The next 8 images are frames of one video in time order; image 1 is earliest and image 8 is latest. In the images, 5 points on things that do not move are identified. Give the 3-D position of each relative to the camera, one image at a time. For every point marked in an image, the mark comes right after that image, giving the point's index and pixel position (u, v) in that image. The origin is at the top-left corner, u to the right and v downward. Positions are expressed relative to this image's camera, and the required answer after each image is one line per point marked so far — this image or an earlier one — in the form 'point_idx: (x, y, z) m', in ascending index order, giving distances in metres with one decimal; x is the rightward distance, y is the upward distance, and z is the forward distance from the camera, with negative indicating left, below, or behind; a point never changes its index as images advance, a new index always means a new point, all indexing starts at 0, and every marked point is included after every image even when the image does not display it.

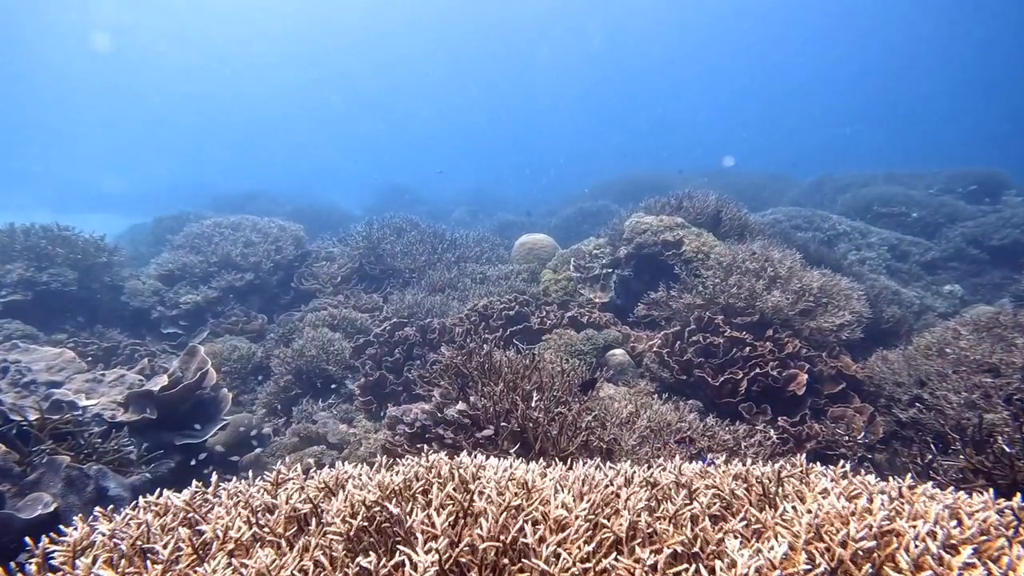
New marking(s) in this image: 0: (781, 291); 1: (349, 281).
0: (+2.7, -0.1, +6.7) m
1: (-2.2, +0.1, +9.2) m
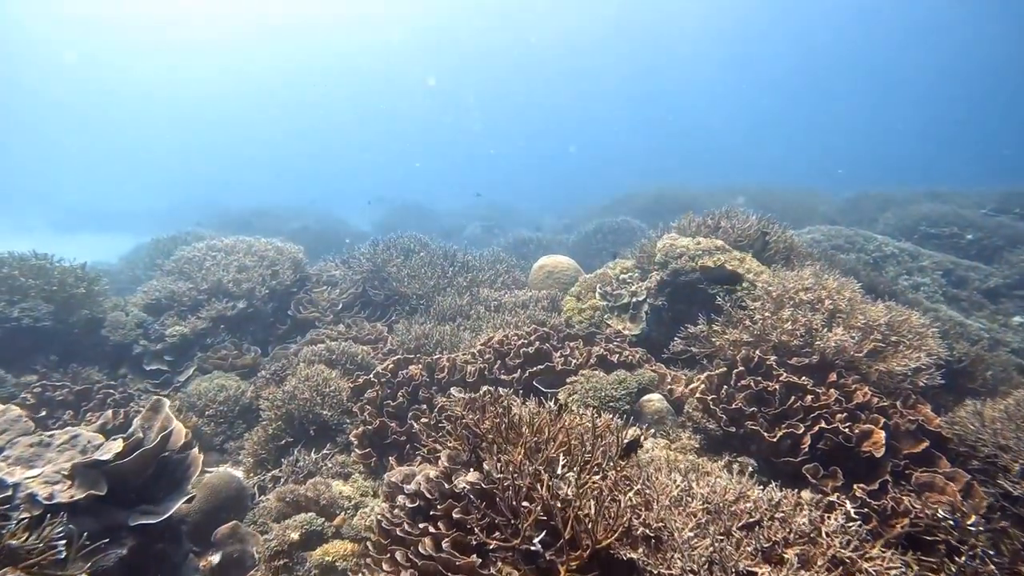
0: (+2.9, -0.4, +5.8) m
1: (-2.0, -0.3, +8.4) m
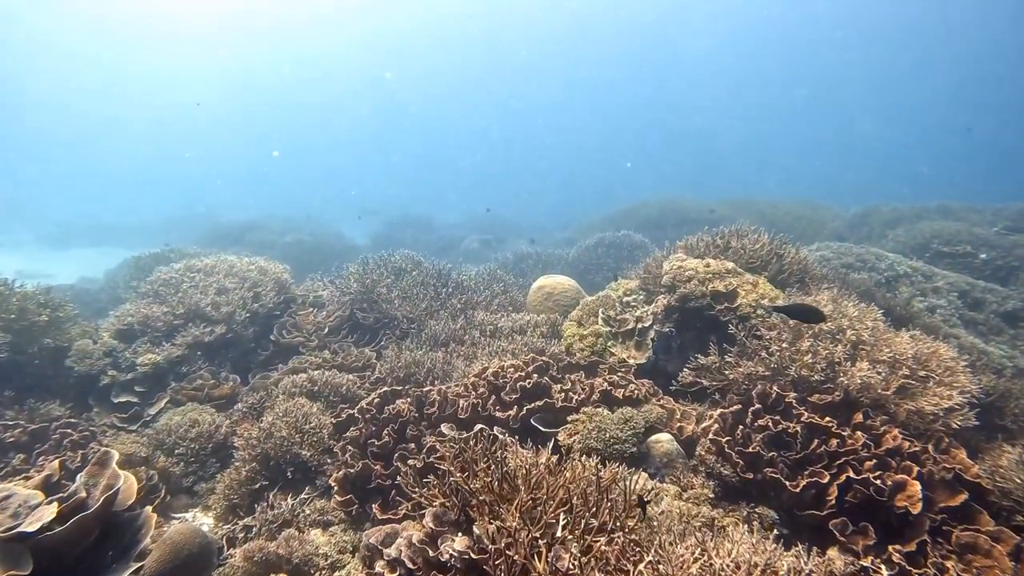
0: (+2.8, -0.6, +5.3) m
1: (-2.0, -0.5, +7.9) m
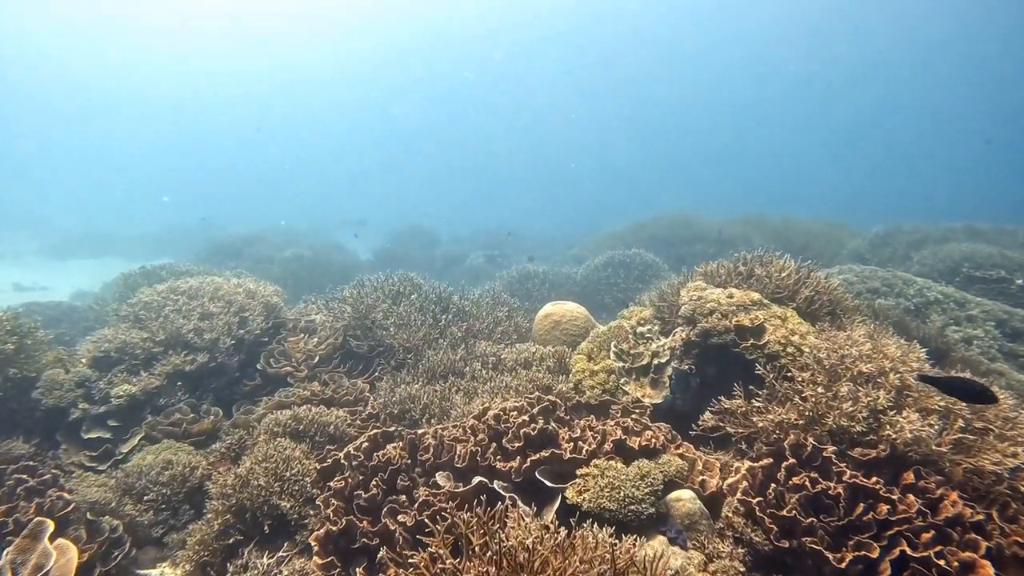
0: (+2.8, -0.9, +4.7) m
1: (-2.0, -0.8, +7.4) m
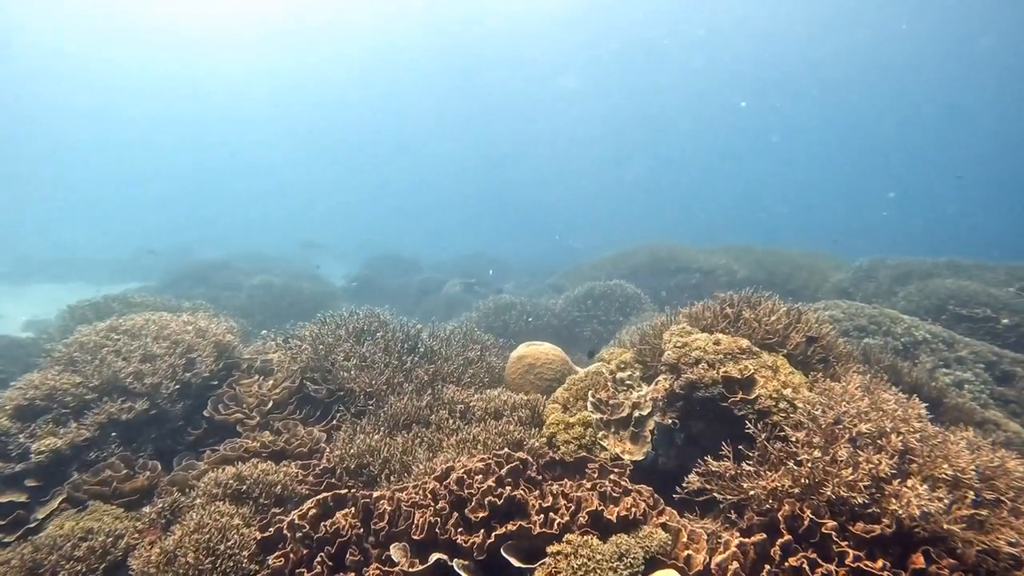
0: (+2.6, -1.2, +4.3) m
1: (-2.3, -1.2, +6.8) m
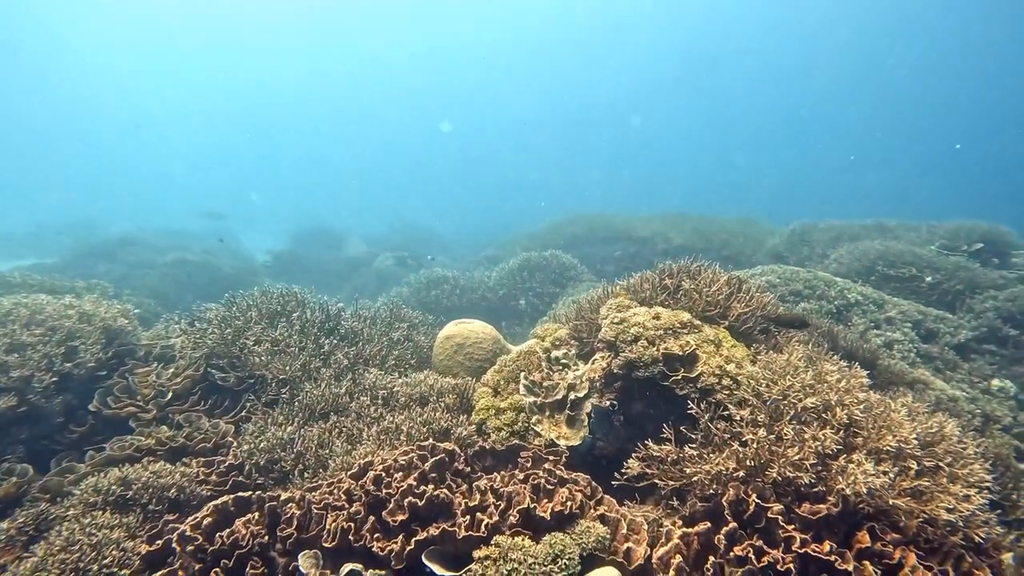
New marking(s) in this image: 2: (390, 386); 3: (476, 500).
0: (+2.2, -1.0, +4.0) m
1: (-2.9, -1.0, +6.1) m
2: (-1.1, -0.9, +6.0) m
3: (-0.2, -1.3, +4.1) m
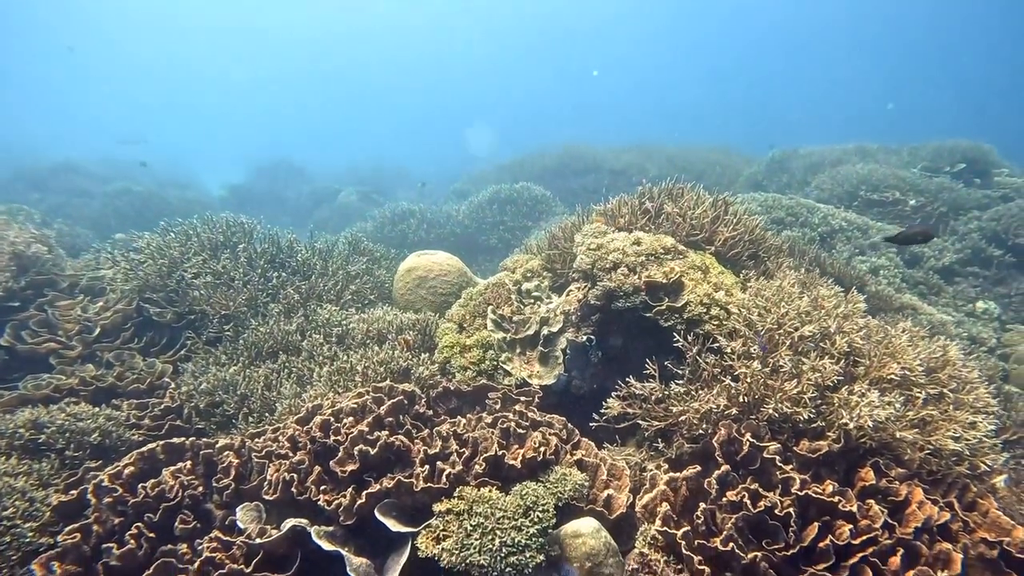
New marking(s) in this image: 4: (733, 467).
0: (+2.0, -0.6, +3.6) m
1: (-3.2, -0.4, +5.5) m
2: (-1.3, -0.3, +5.4) m
3: (-0.4, -0.8, +3.6) m
4: (+1.2, -1.0, +3.6) m
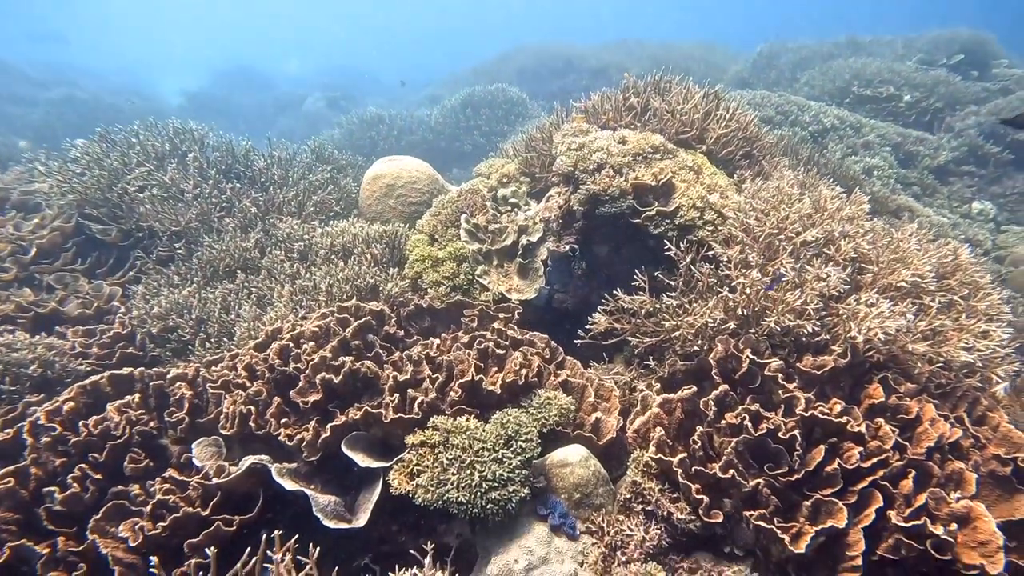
0: (+1.9, -0.1, +3.3) m
1: (-3.4, +0.2, +5.0) m
2: (-1.5, +0.4, +5.0) m
3: (-0.5, -0.4, +3.3) m
4: (+1.1, -0.5, +3.3) m
